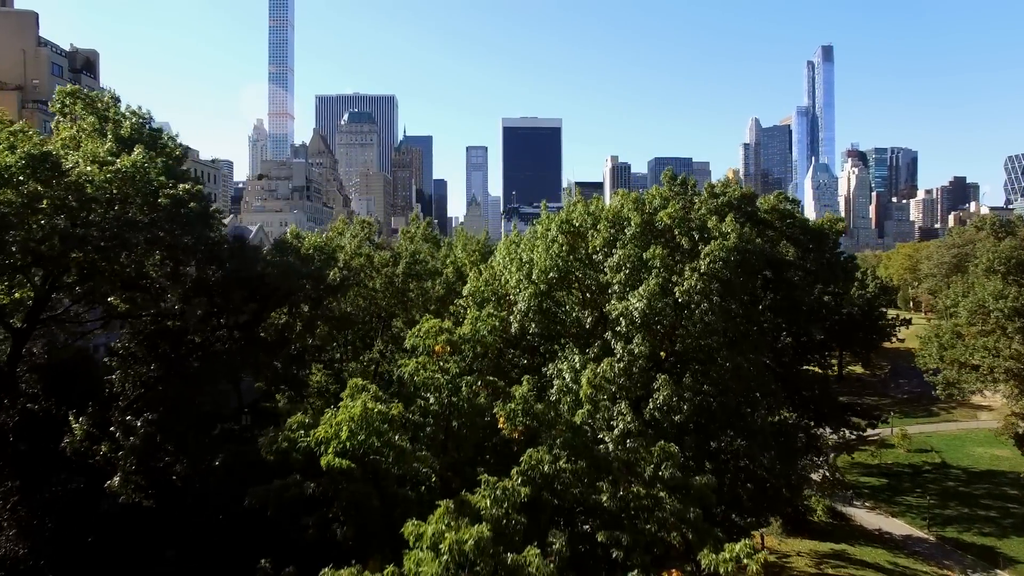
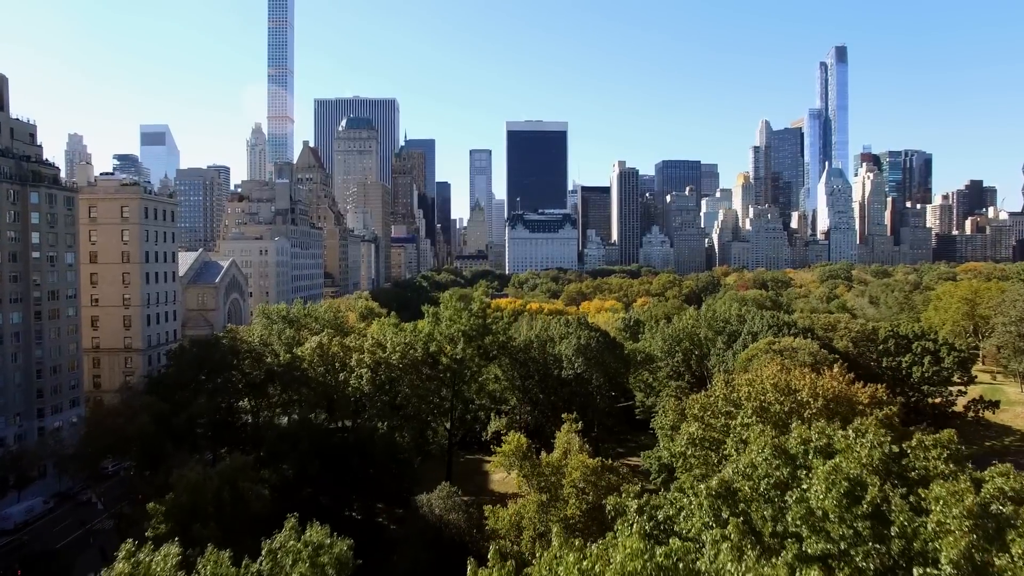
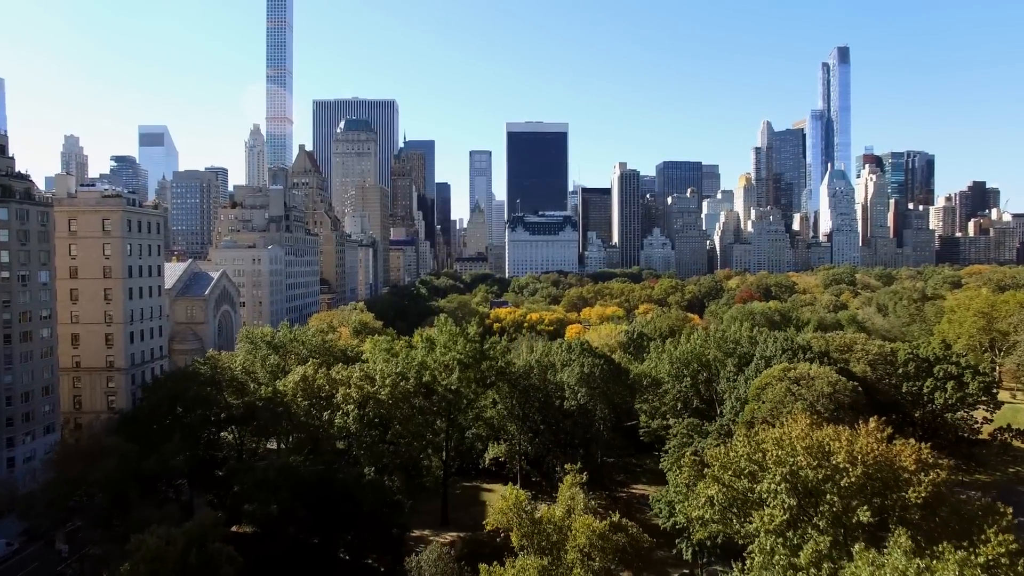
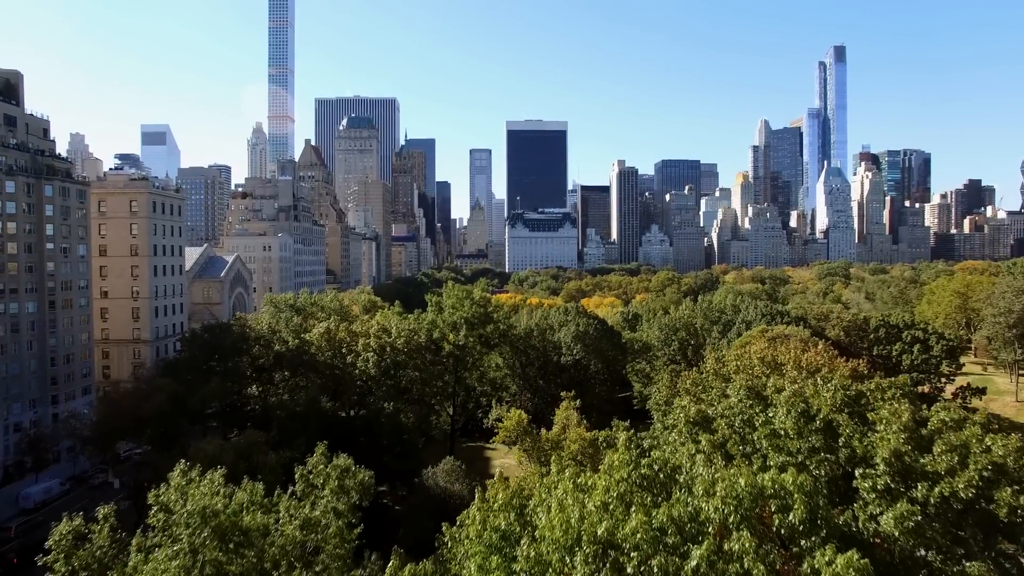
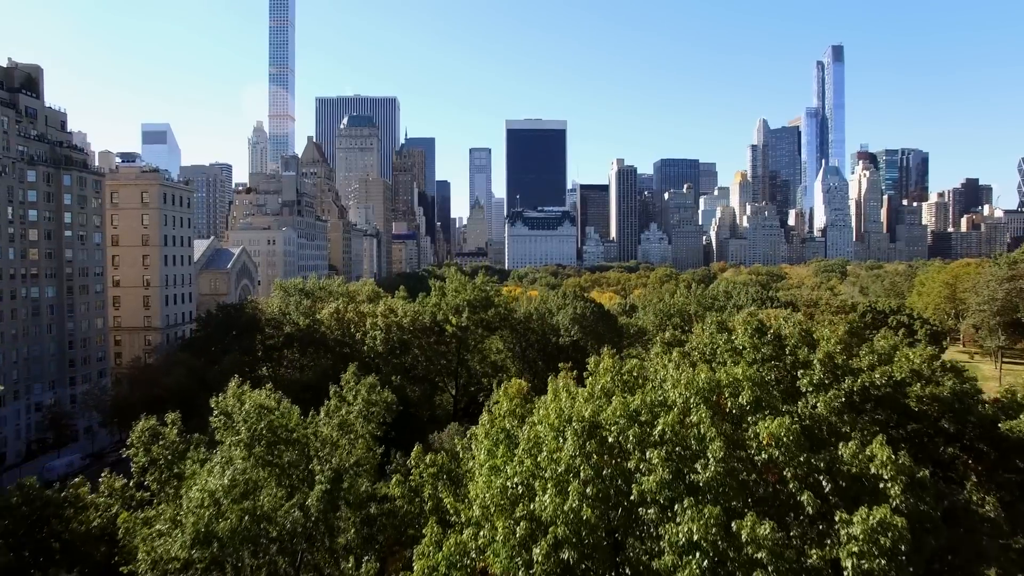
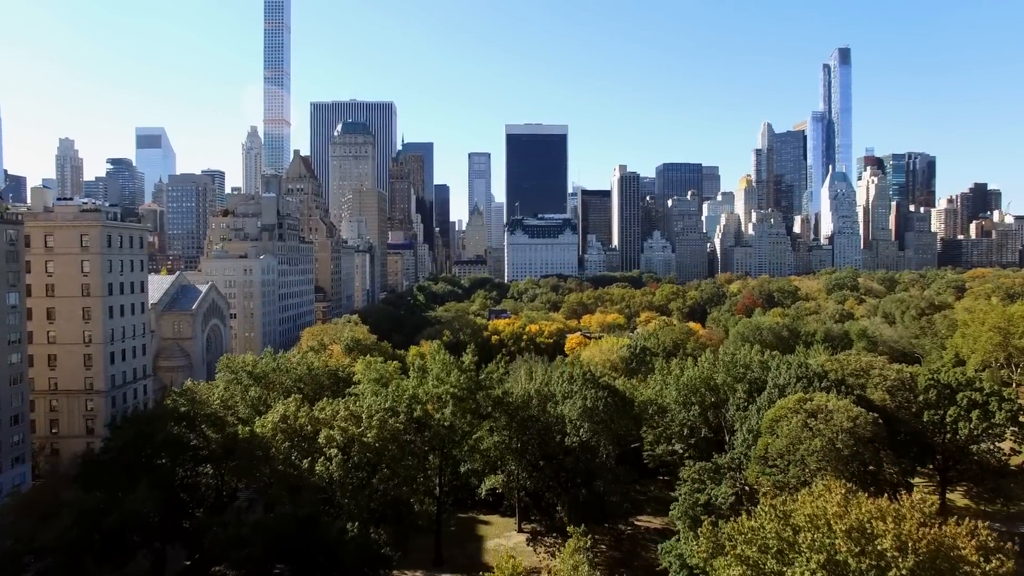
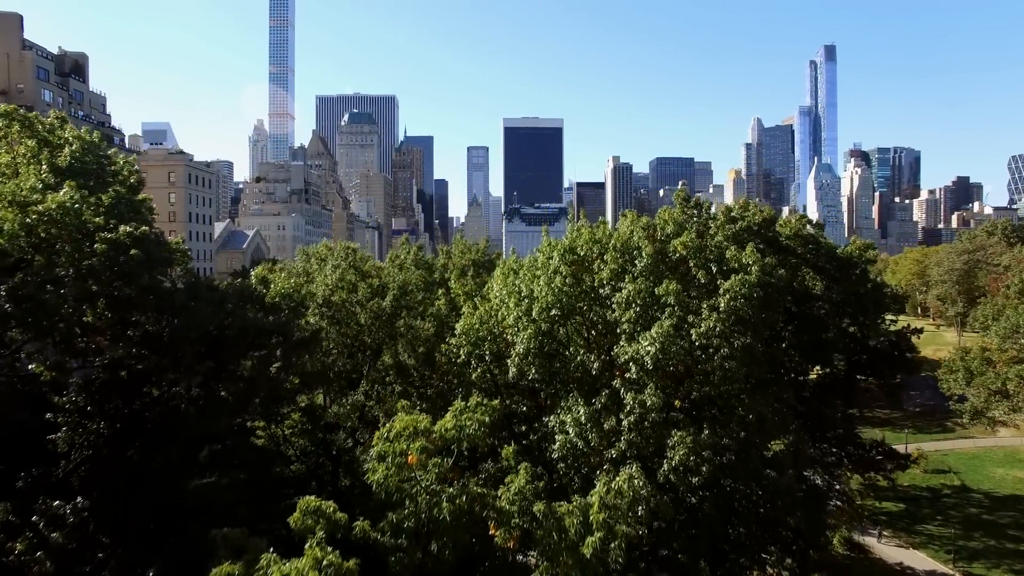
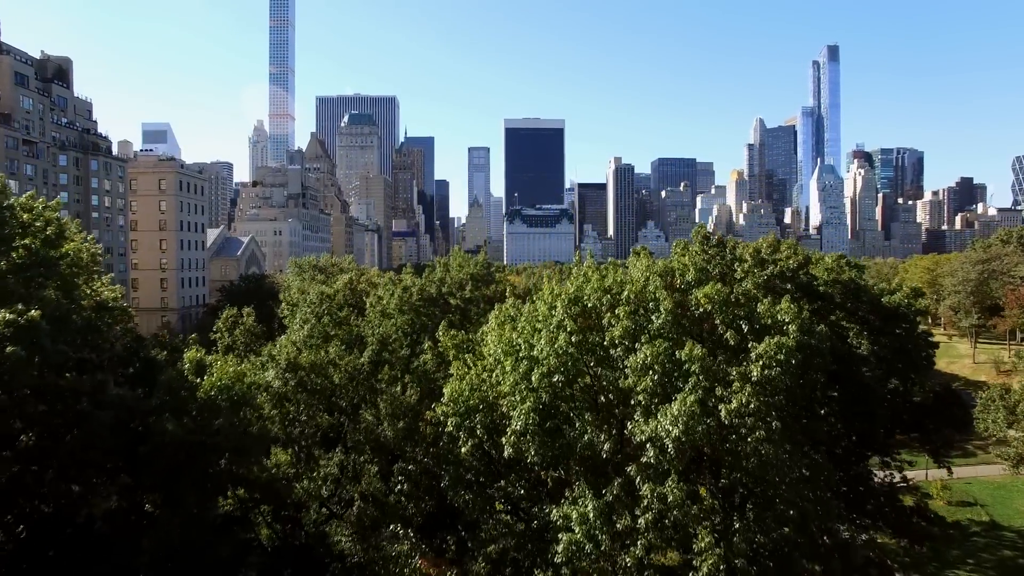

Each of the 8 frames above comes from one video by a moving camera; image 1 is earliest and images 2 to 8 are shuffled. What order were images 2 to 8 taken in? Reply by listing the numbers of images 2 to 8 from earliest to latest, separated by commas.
7, 8, 5, 4, 2, 3, 6
